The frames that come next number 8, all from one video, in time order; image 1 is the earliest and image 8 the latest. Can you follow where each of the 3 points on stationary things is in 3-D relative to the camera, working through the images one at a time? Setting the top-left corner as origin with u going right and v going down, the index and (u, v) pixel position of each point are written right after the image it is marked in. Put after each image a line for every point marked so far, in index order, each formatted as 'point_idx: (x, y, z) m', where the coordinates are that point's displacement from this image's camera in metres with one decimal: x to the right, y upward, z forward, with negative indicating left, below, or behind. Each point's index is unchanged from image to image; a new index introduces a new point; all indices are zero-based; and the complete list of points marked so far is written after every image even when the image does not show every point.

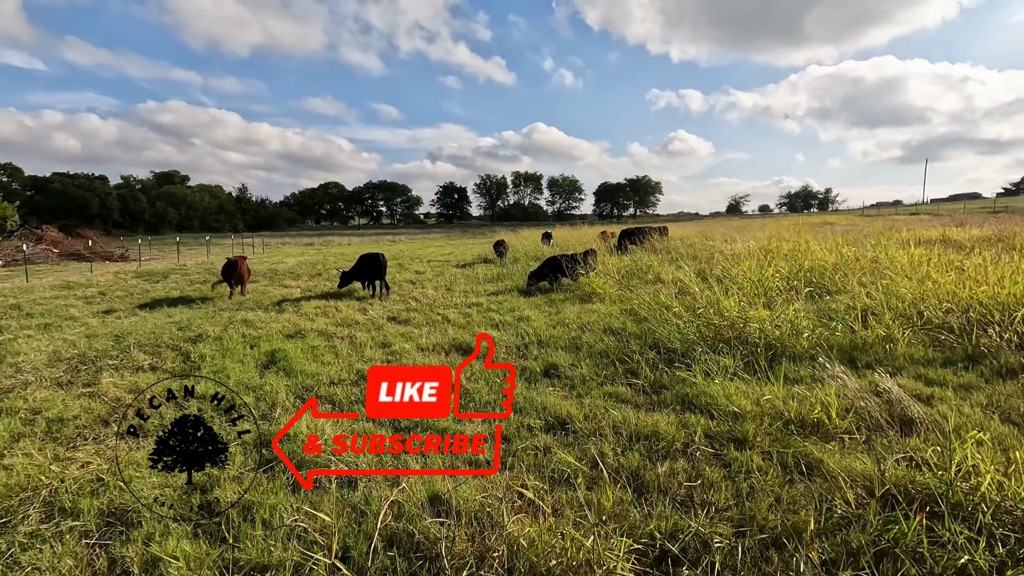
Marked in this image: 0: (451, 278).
0: (-1.4, +0.2, +12.2) m
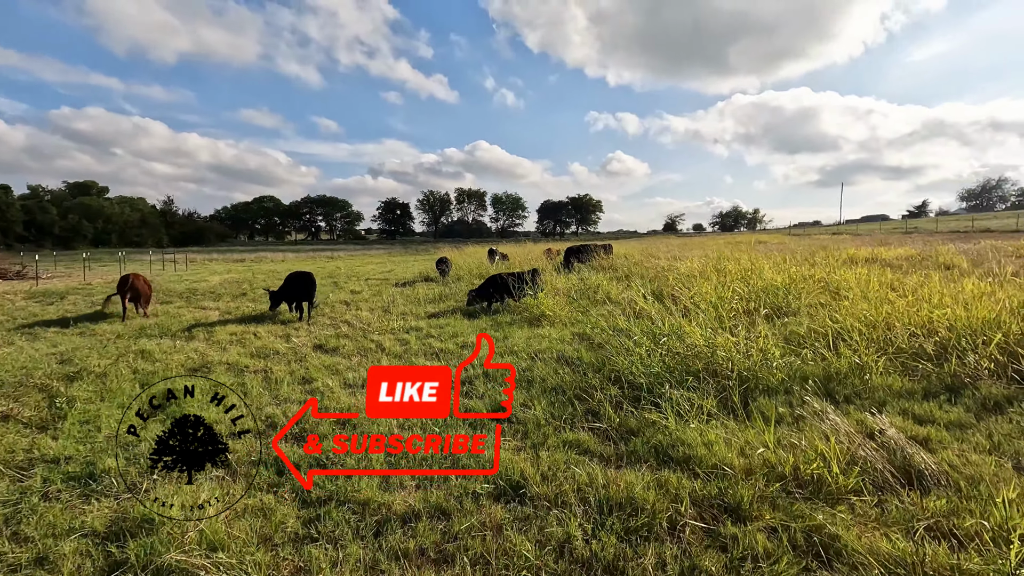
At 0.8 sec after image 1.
0: (-2.6, -0.3, +11.4) m
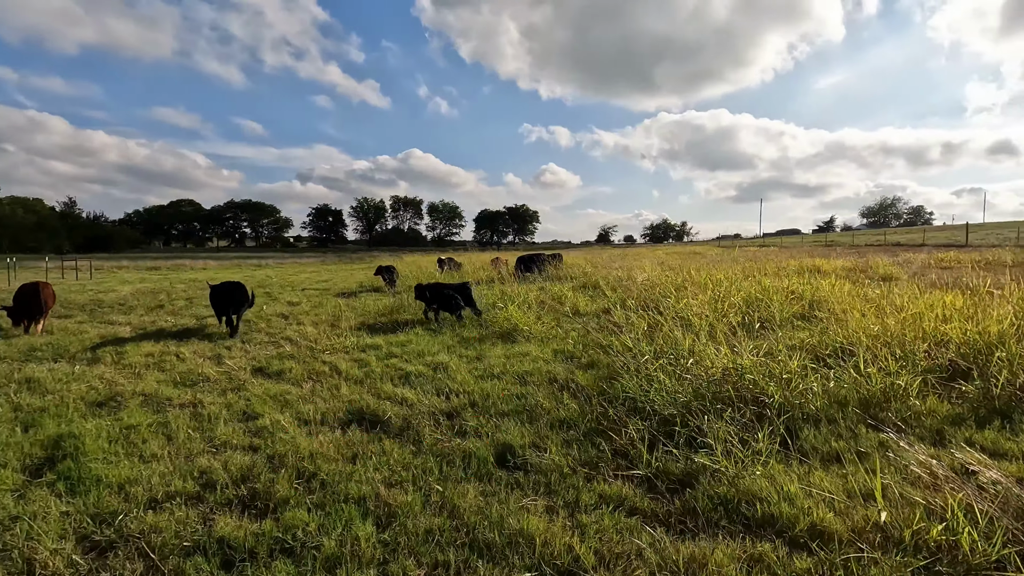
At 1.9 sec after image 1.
0: (-3.4, -0.5, +10.3) m
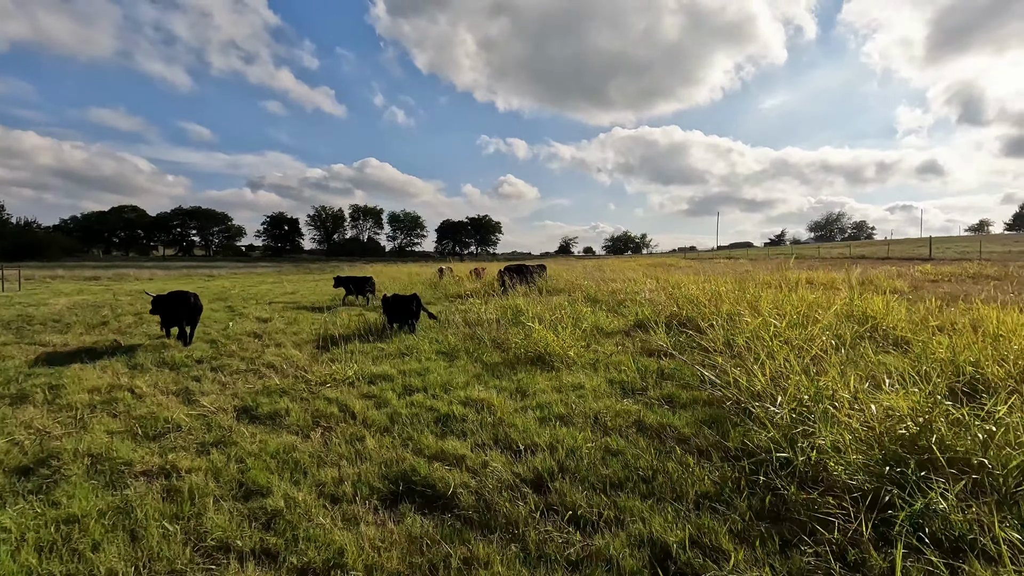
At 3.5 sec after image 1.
0: (-3.3, -0.7, +9.0) m
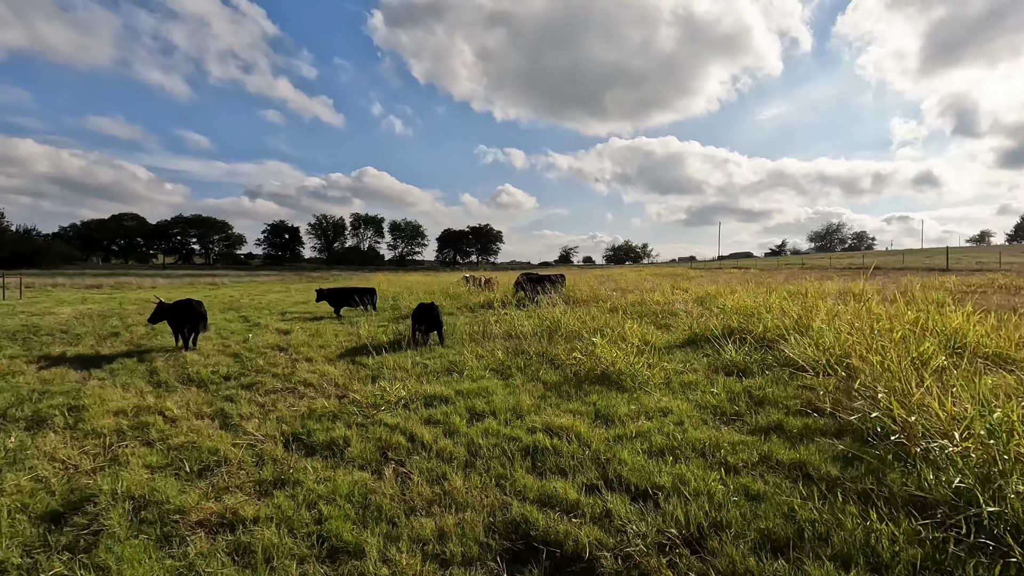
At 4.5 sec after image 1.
0: (-2.7, -0.9, +8.5) m
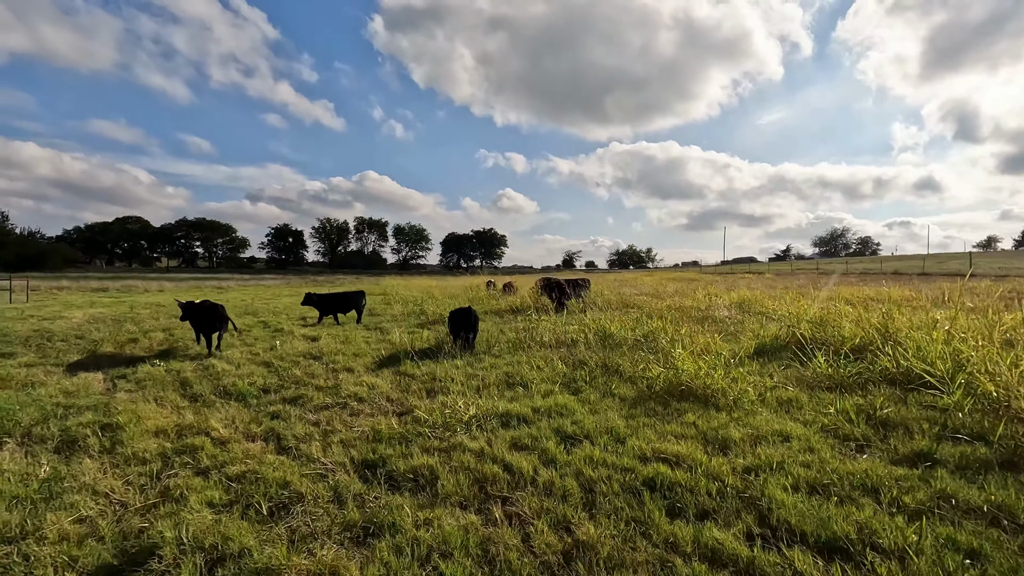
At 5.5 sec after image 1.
0: (-2.0, -0.9, +7.9) m
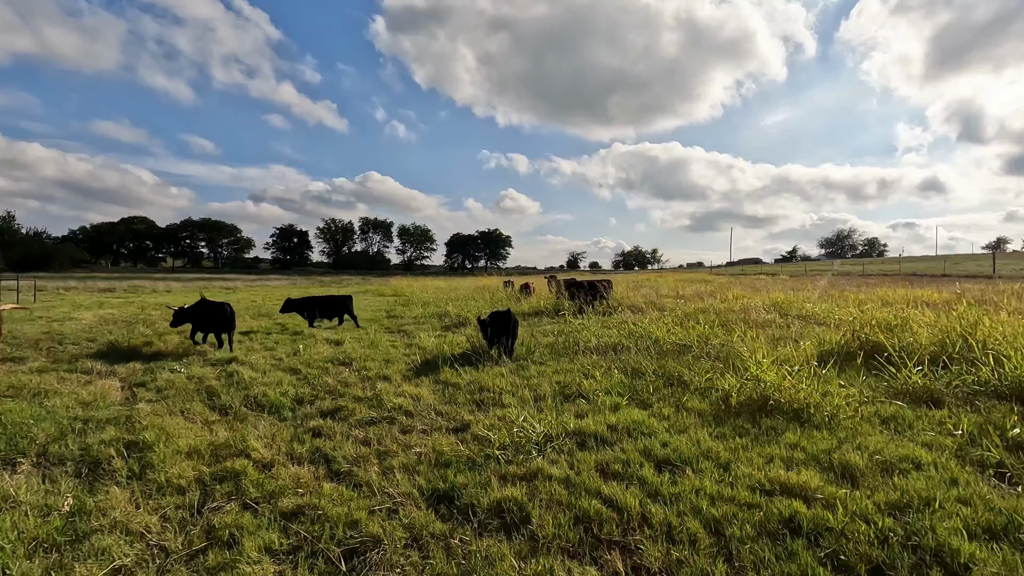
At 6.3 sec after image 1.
0: (-1.4, -1.0, +7.5) m
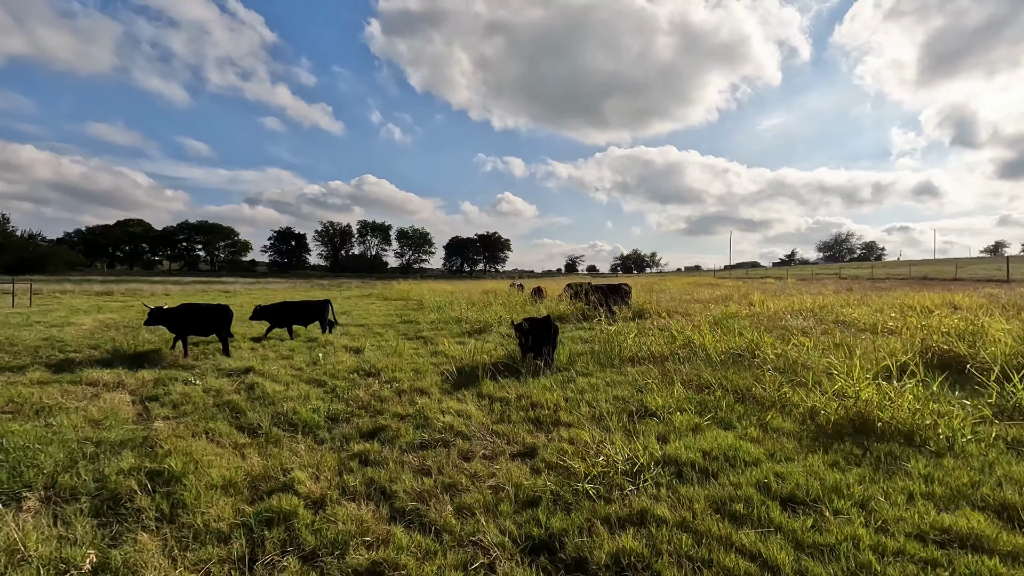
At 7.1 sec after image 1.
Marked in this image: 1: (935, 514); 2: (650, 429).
0: (-0.9, -1.0, +6.9) m
1: (+2.1, -1.1, +2.7) m
2: (+1.0, -1.1, +4.1) m
